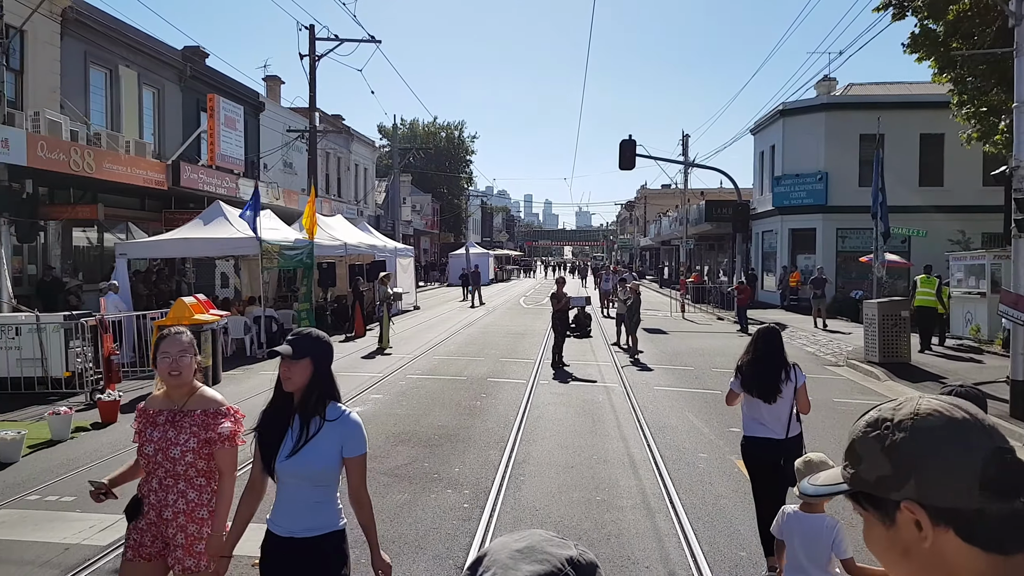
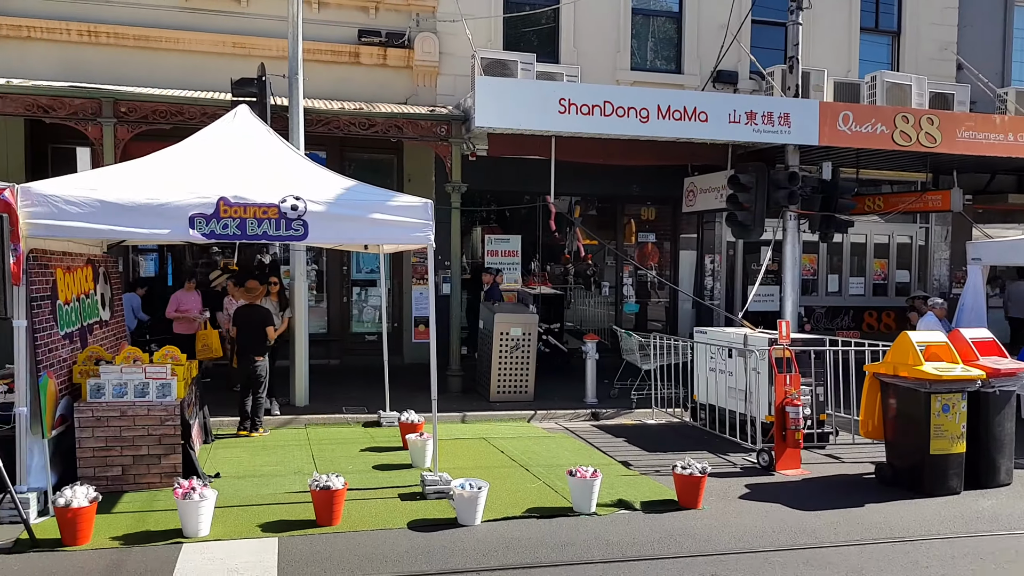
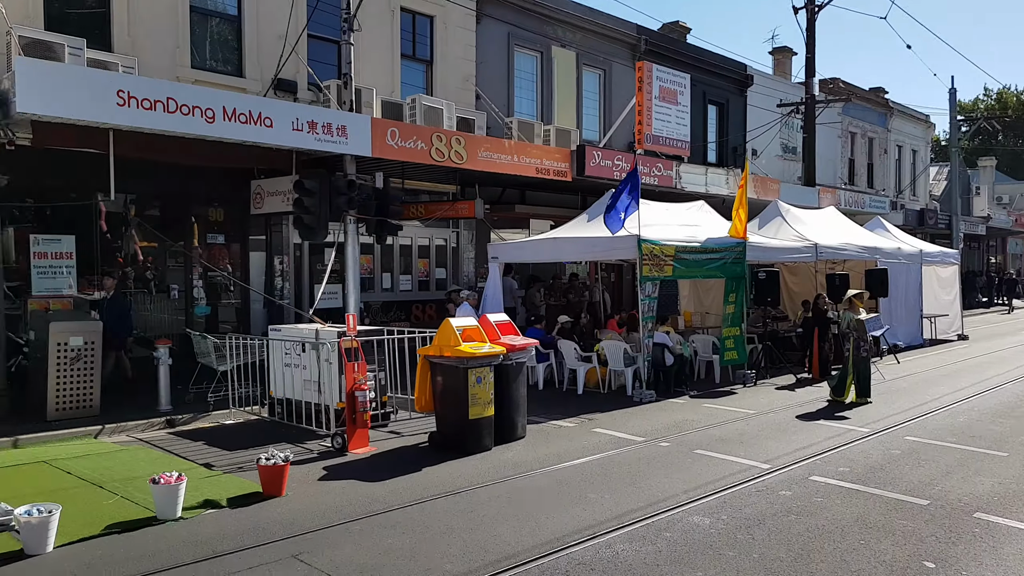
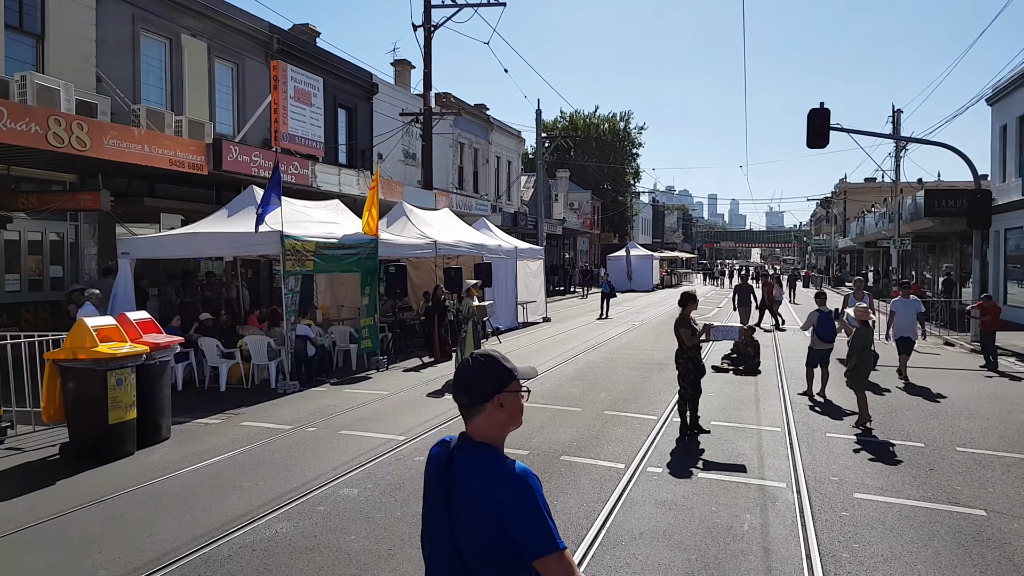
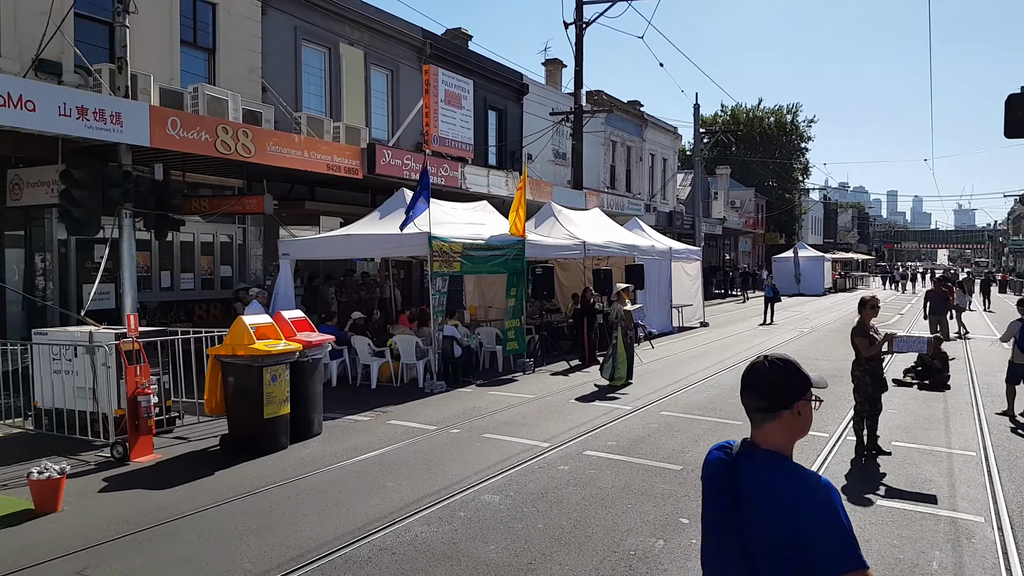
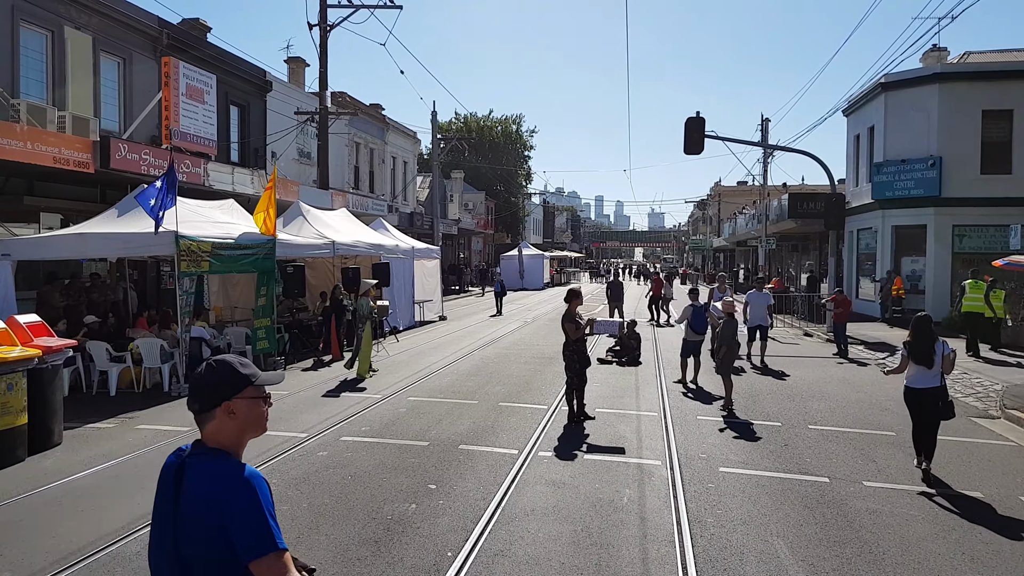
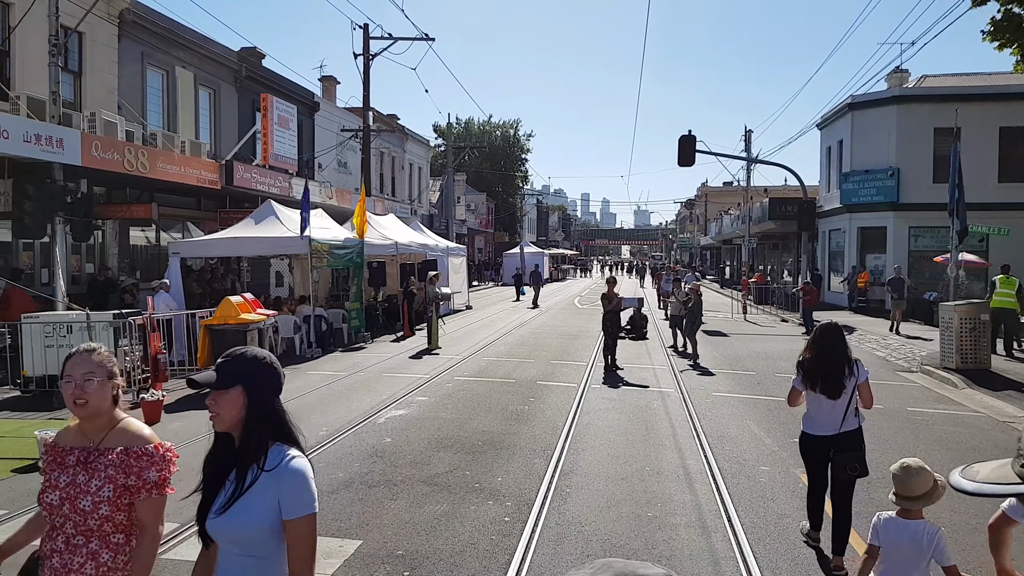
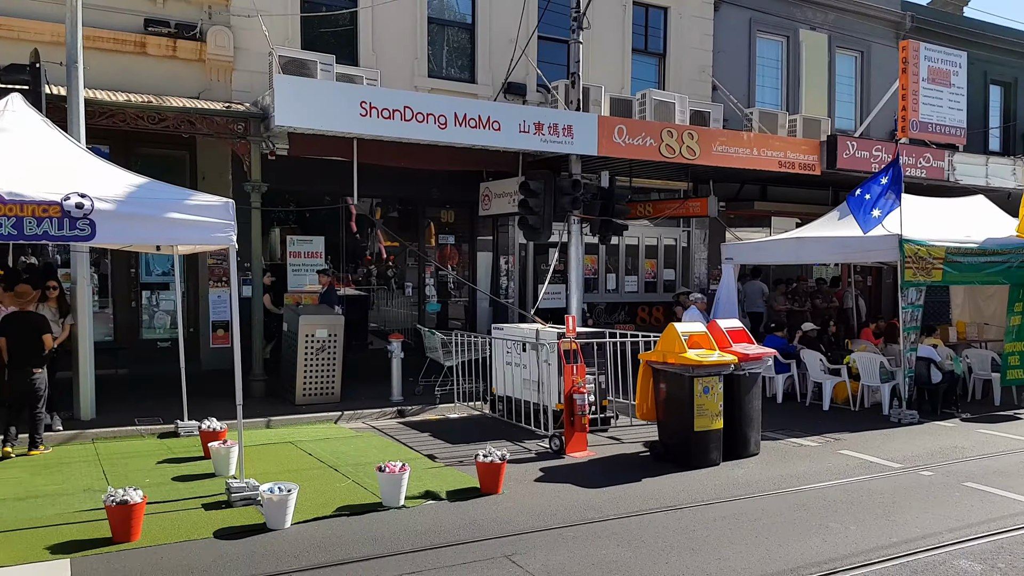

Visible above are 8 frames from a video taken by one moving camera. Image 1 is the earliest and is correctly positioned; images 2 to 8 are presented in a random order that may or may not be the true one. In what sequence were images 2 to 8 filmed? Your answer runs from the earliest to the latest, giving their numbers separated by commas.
7, 6, 4, 5, 3, 8, 2
